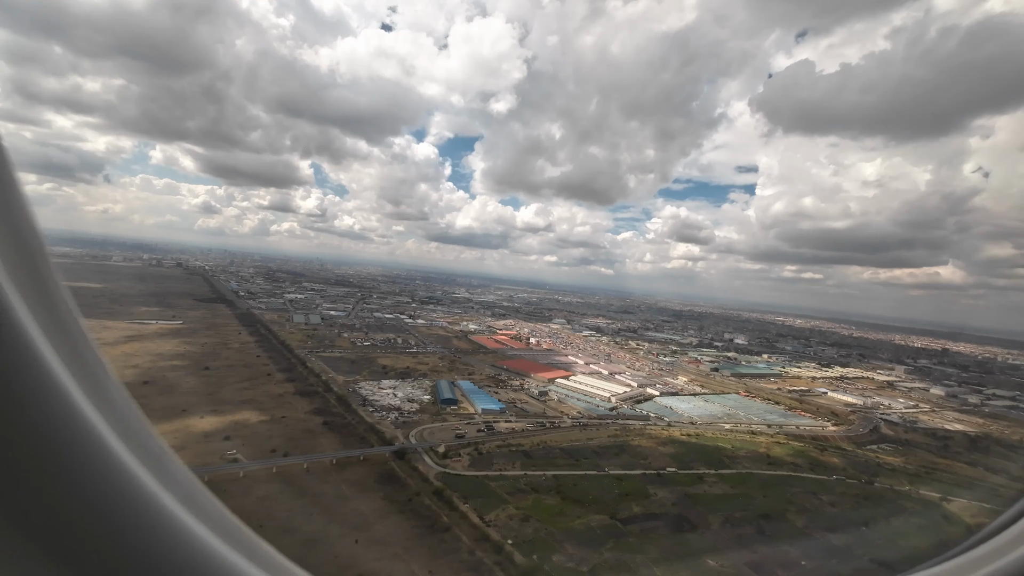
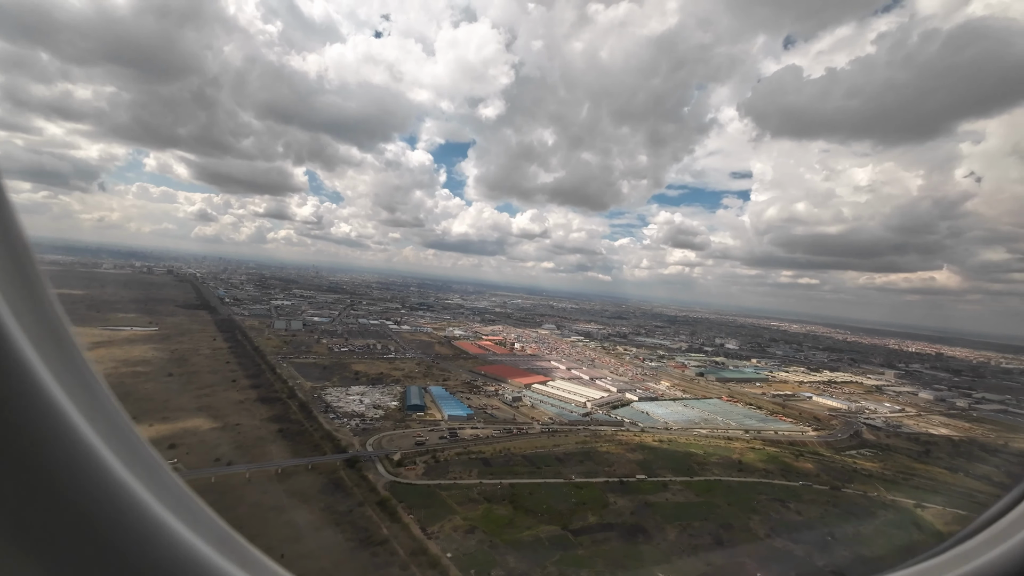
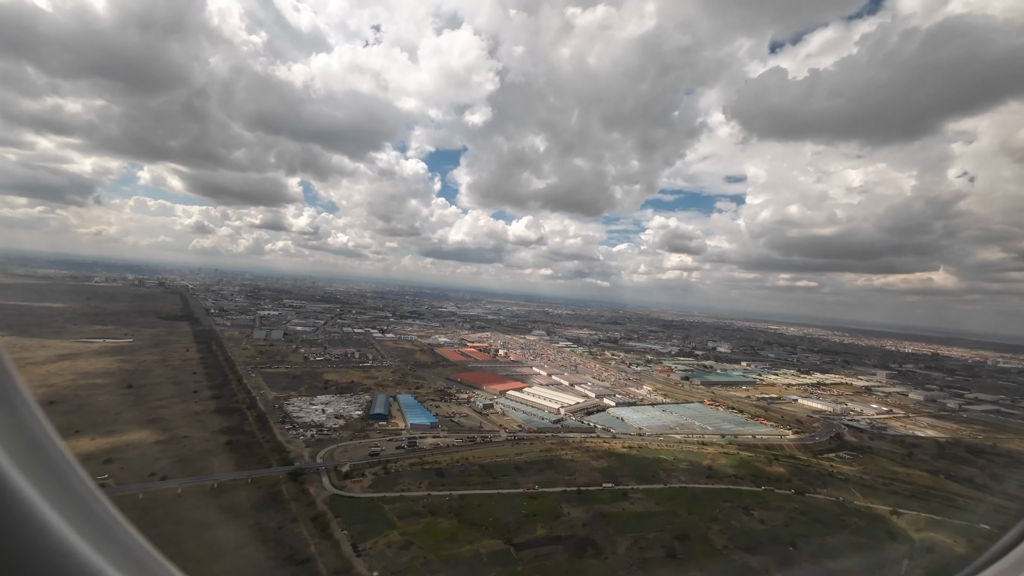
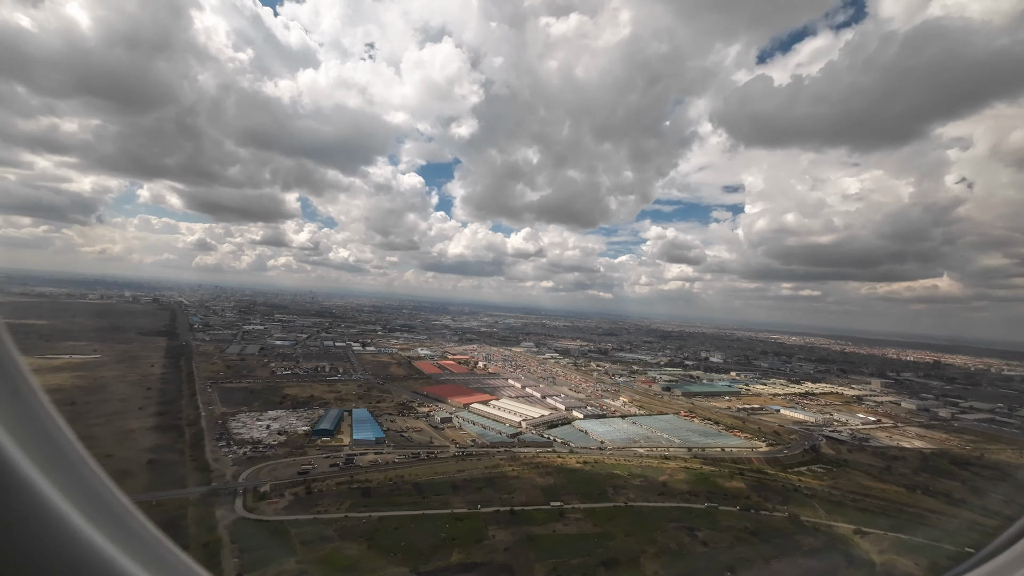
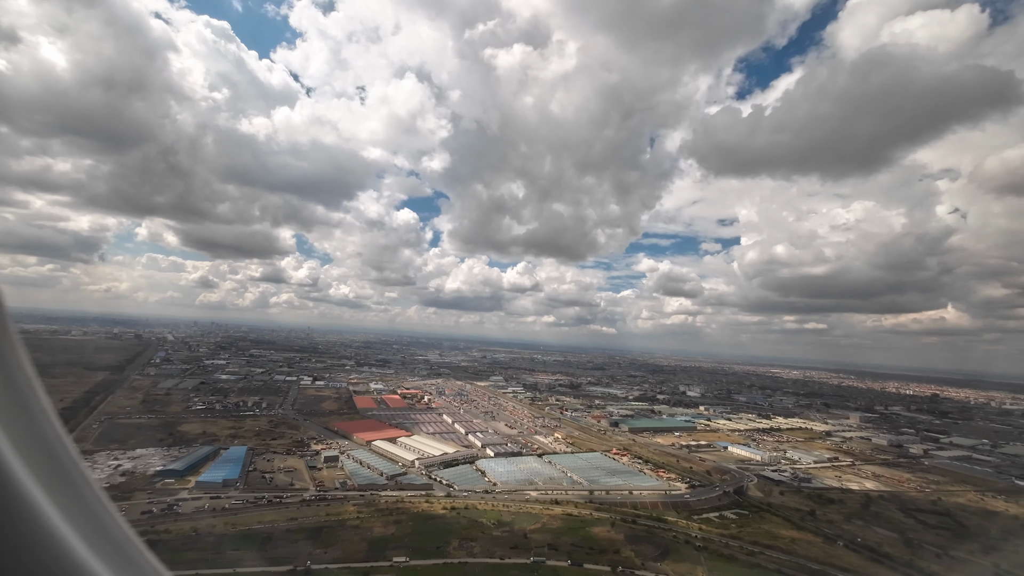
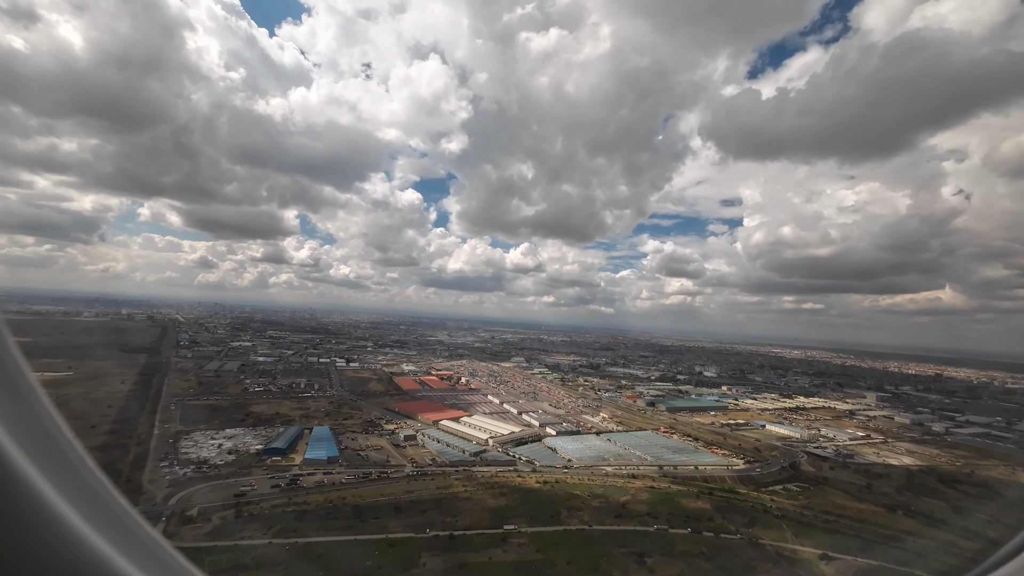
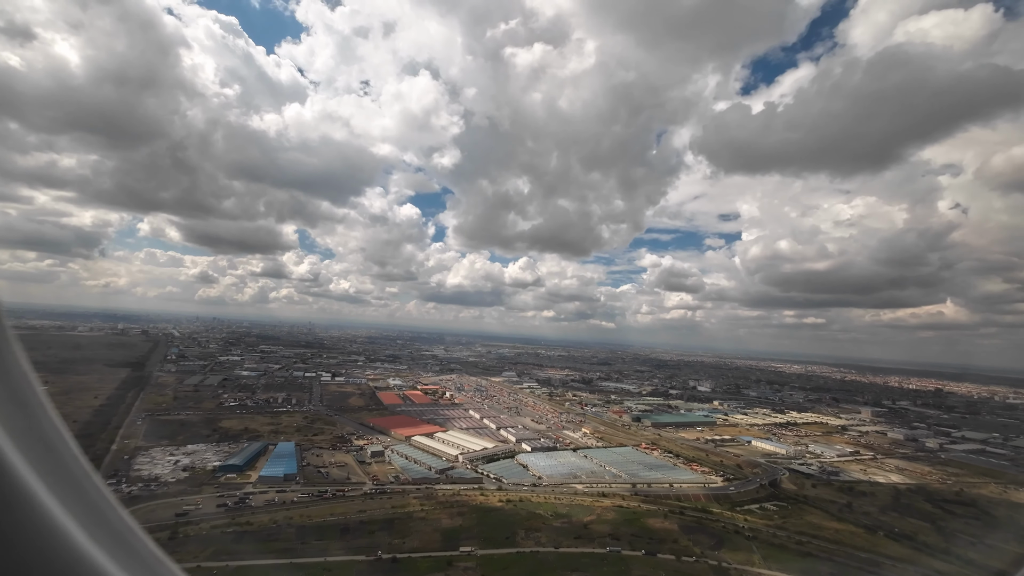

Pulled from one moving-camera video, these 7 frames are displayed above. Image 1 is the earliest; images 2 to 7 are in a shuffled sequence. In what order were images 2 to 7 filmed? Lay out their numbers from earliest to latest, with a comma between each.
2, 3, 4, 6, 7, 5
